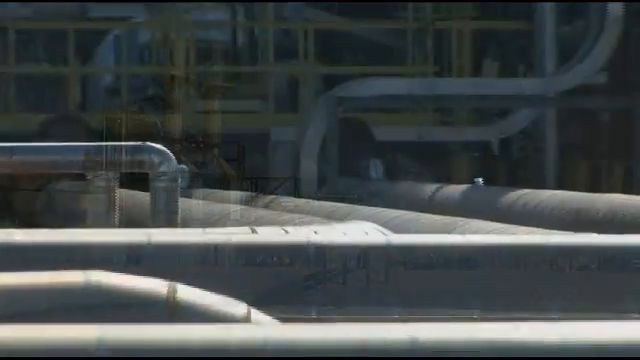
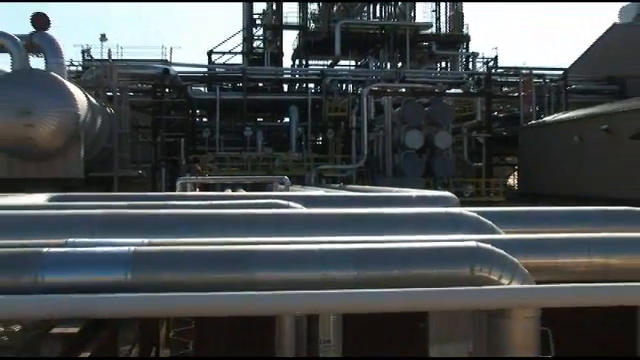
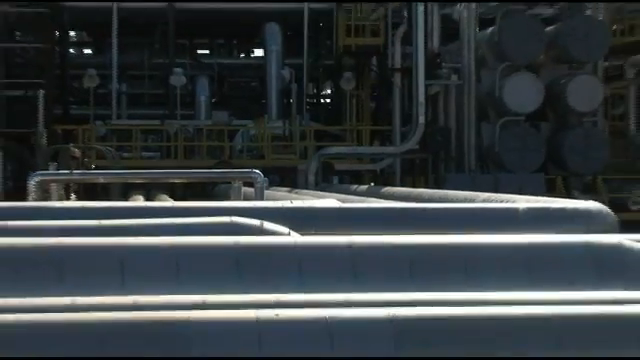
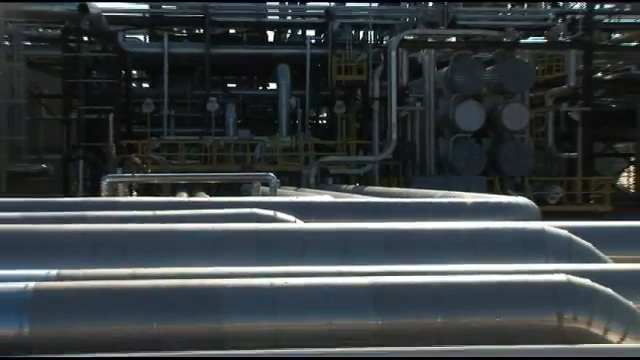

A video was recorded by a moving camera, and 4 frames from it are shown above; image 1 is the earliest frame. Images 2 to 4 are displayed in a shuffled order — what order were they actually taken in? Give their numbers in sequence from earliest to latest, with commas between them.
3, 4, 2
